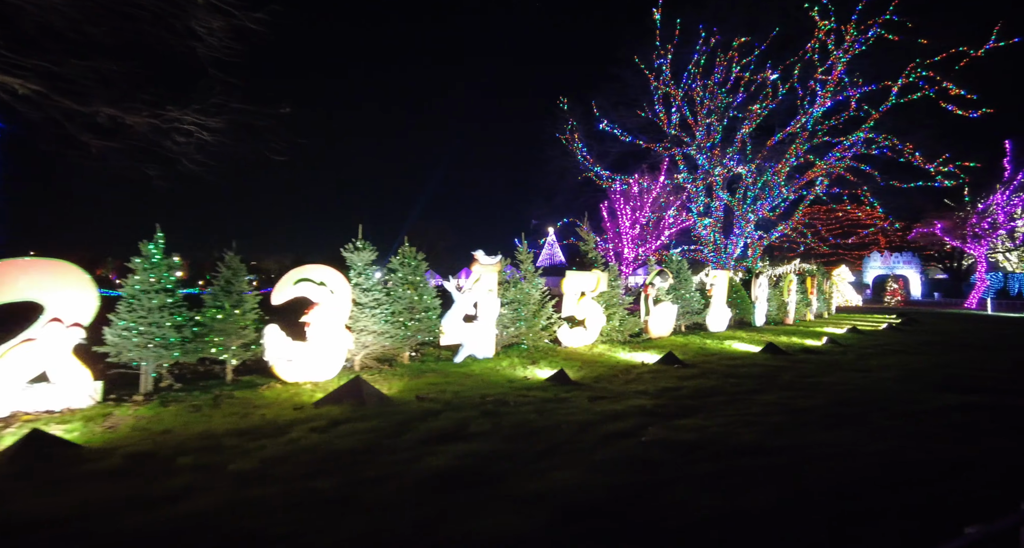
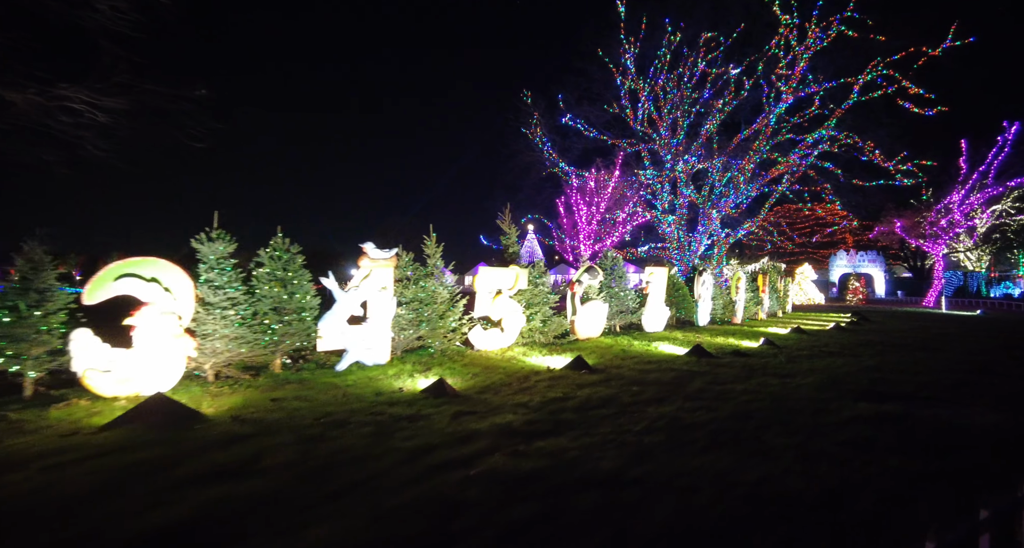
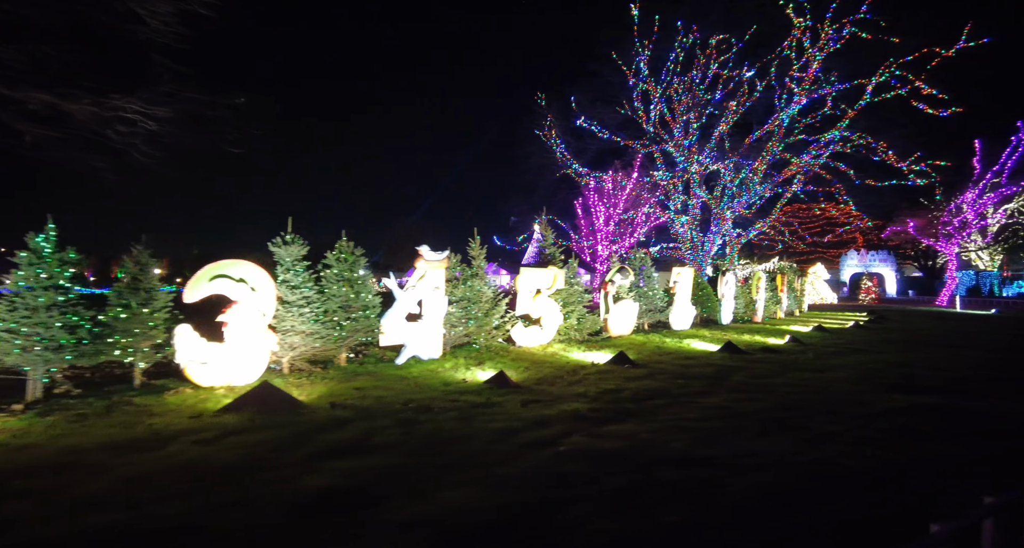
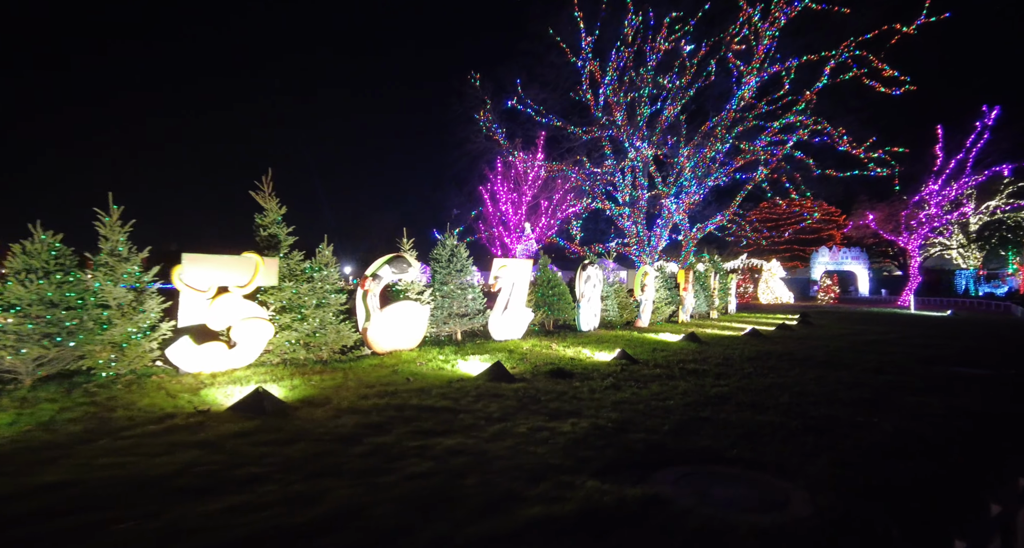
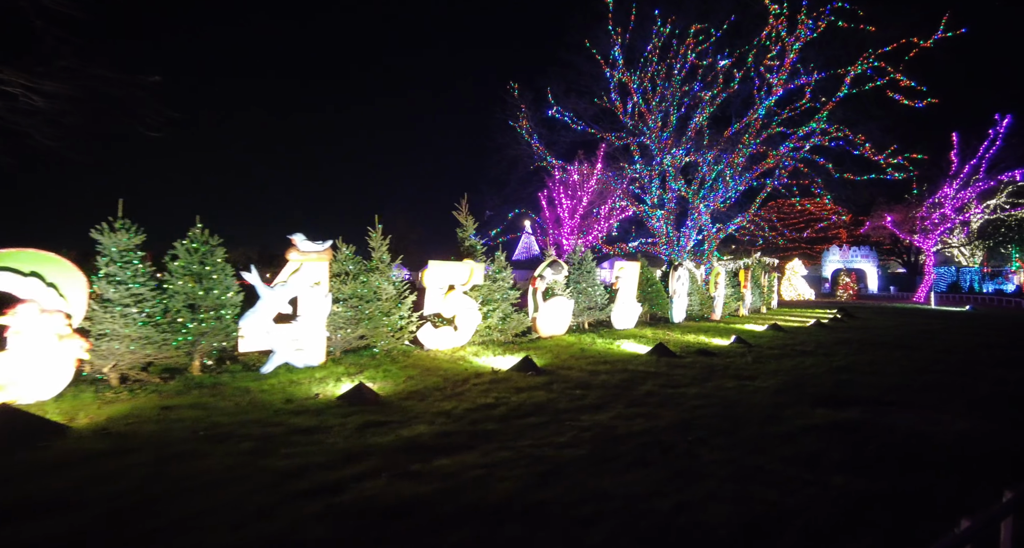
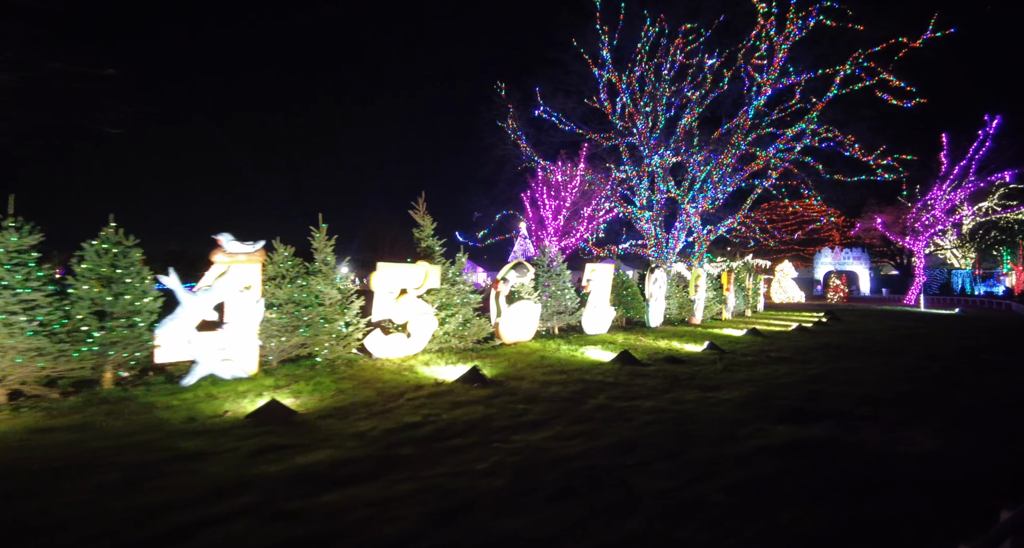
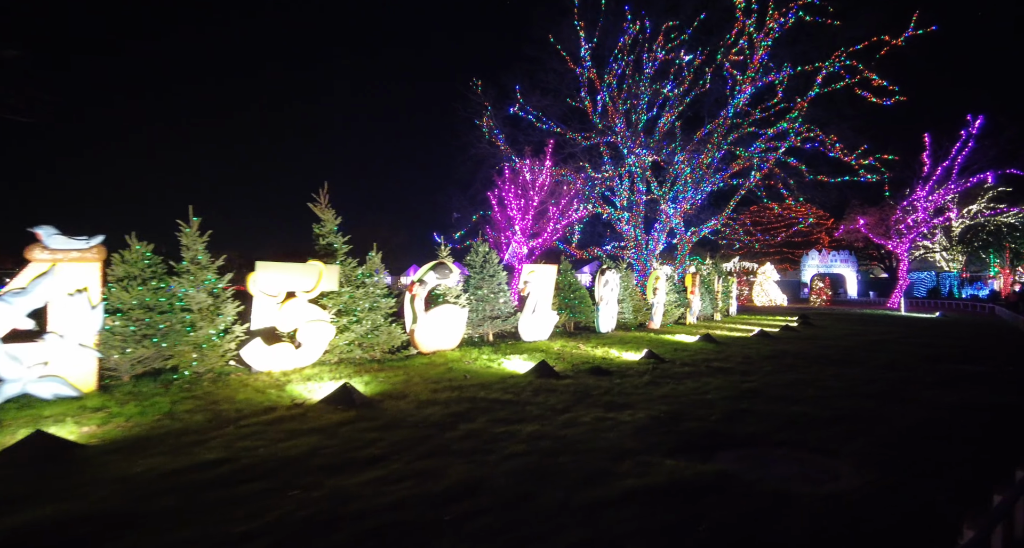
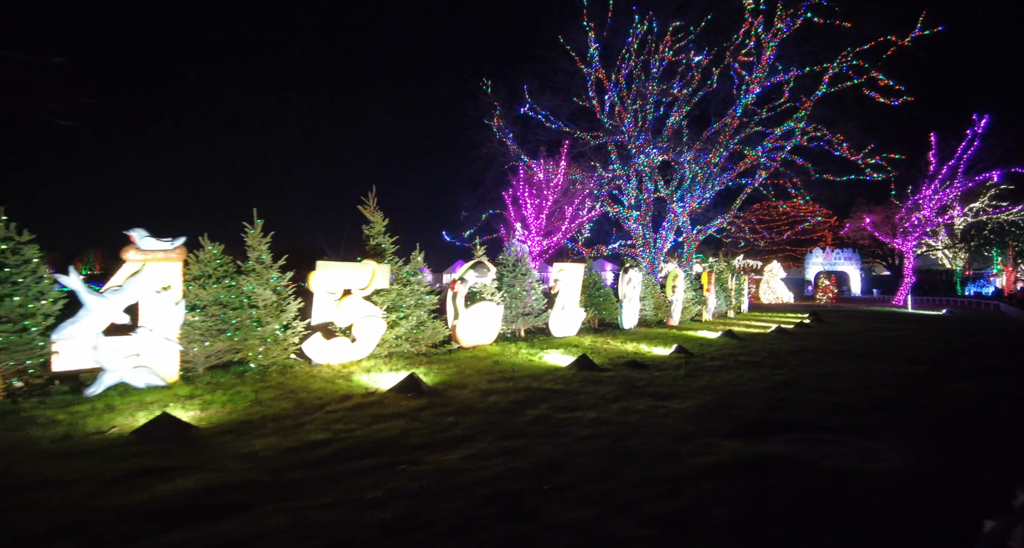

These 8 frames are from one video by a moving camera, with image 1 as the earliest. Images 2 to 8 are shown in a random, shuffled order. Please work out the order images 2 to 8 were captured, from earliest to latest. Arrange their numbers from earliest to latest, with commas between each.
3, 2, 5, 6, 8, 7, 4
